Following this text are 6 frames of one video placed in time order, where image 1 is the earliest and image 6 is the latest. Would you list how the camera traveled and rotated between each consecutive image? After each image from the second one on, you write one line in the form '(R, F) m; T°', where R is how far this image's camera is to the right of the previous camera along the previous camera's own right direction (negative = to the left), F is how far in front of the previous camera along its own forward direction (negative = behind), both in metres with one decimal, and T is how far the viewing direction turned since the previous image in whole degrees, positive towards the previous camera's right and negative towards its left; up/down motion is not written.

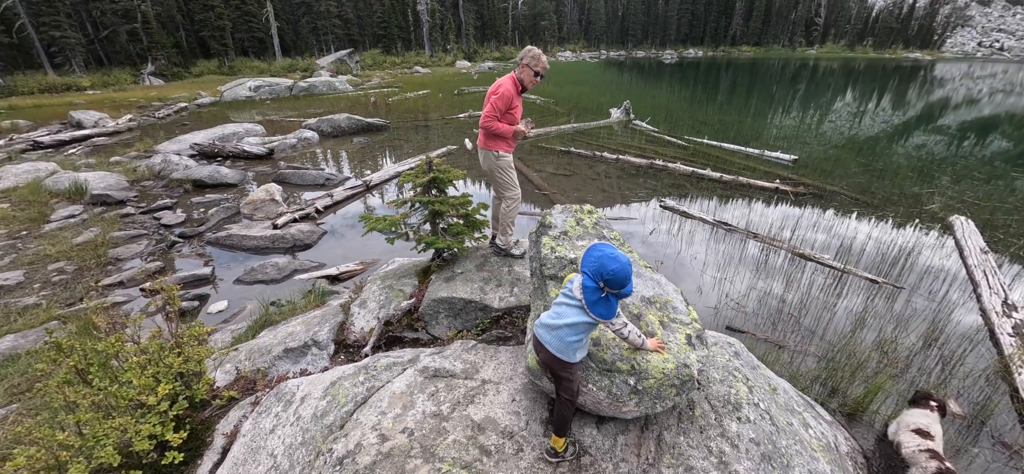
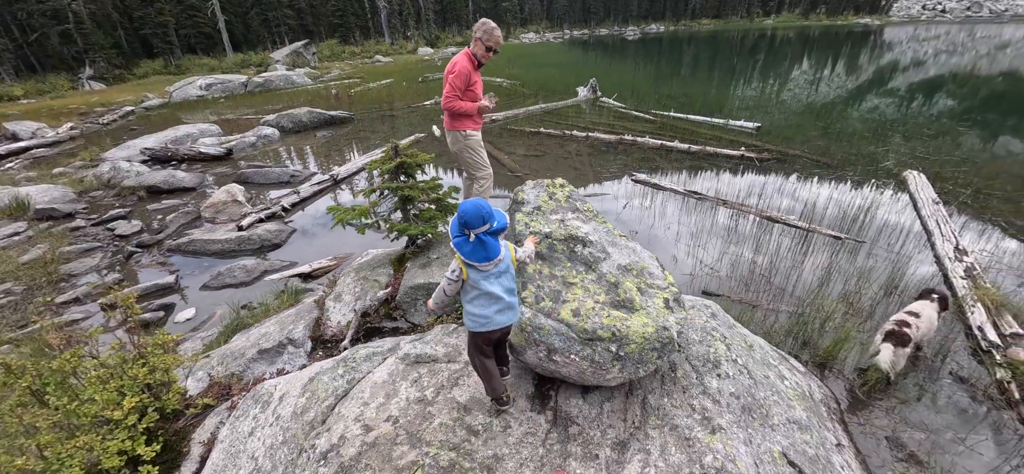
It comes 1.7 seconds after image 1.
(0.0, +0.1) m; +3°
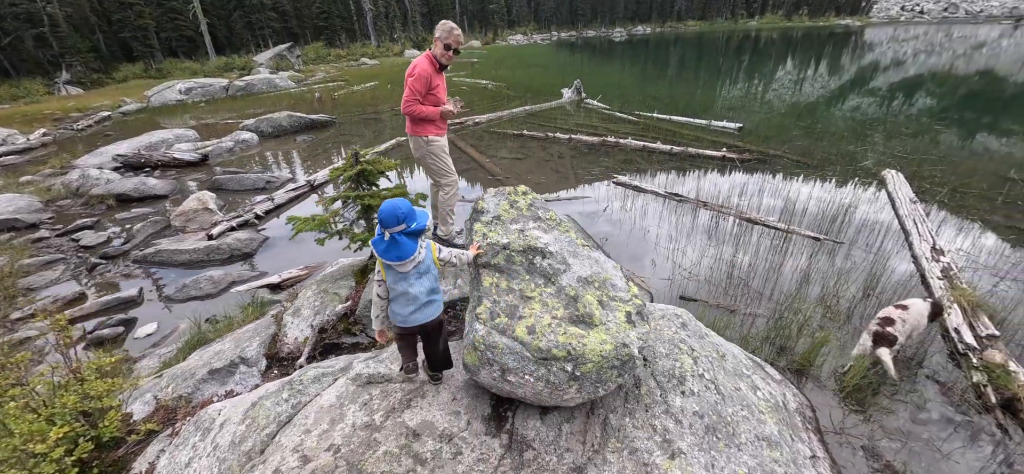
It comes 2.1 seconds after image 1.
(+0.3, +0.2) m; +1°
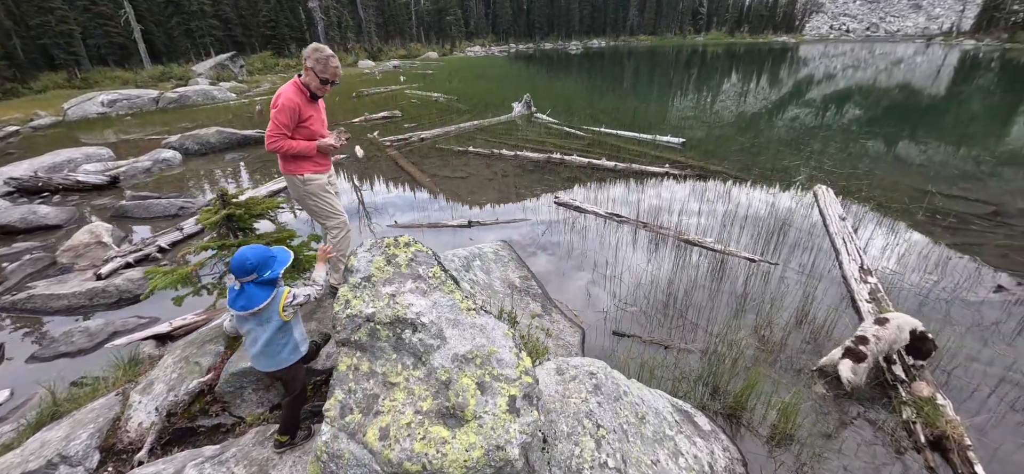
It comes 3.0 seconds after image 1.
(+0.6, +0.4) m; +5°
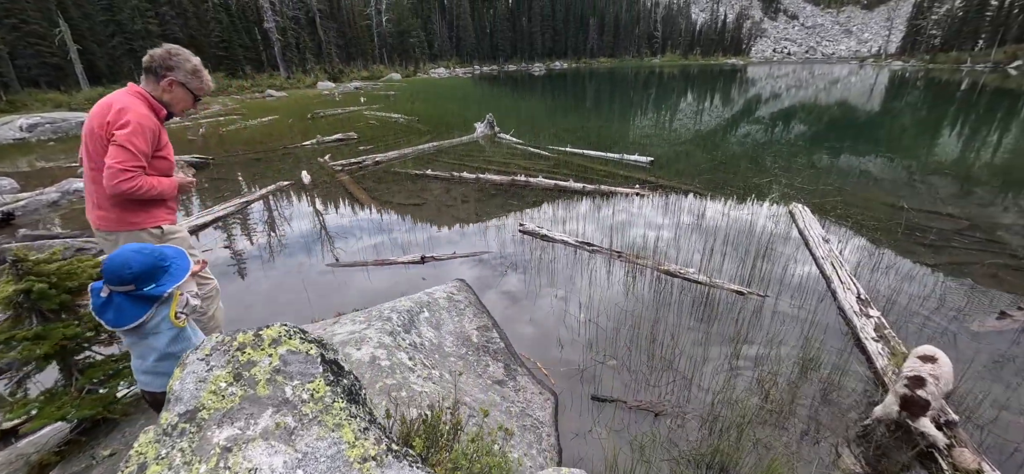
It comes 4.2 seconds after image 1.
(+0.2, +1.0) m; +4°
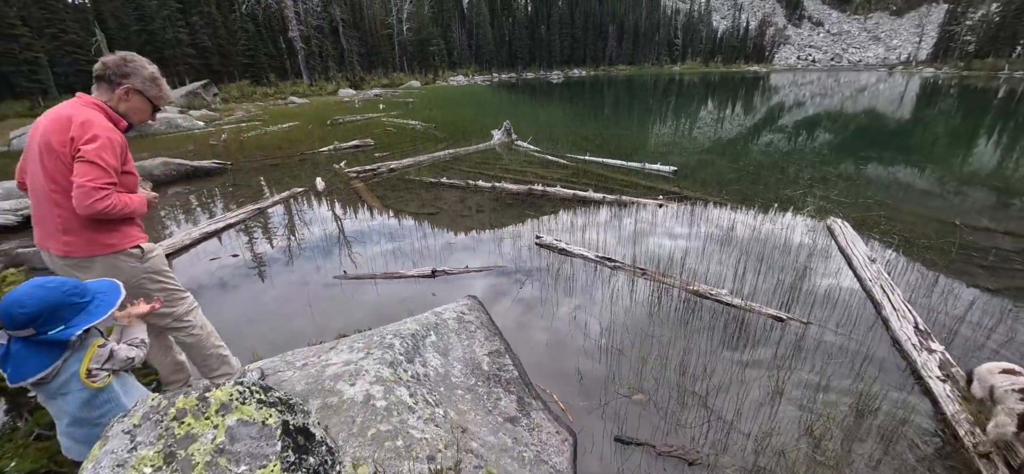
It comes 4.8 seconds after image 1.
(0.0, +0.4) m; -2°
